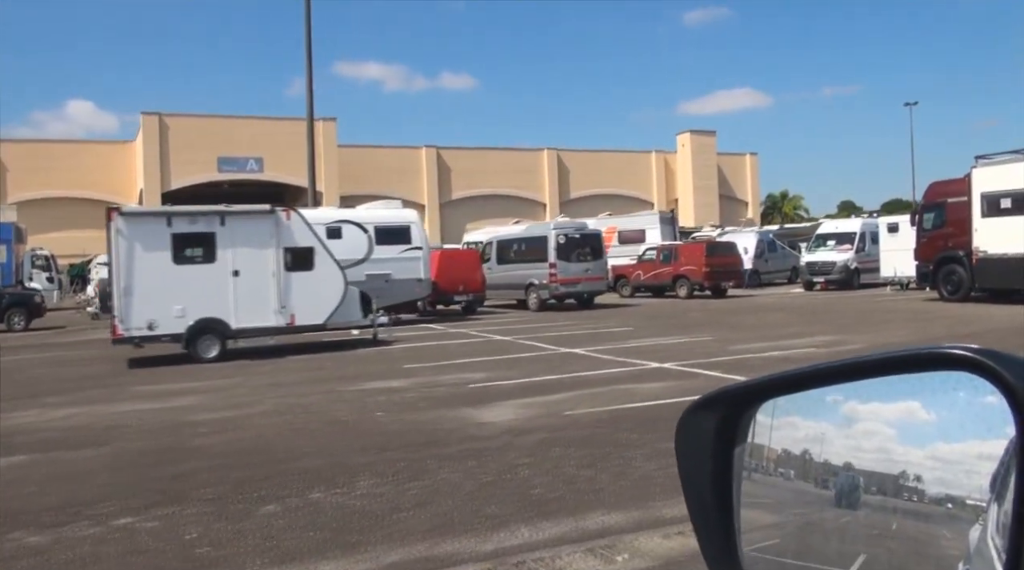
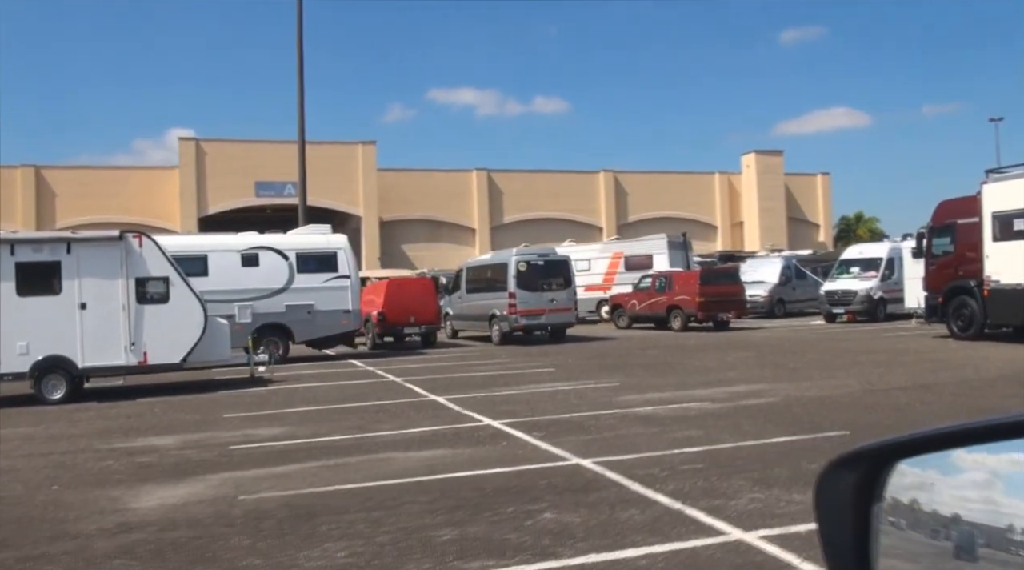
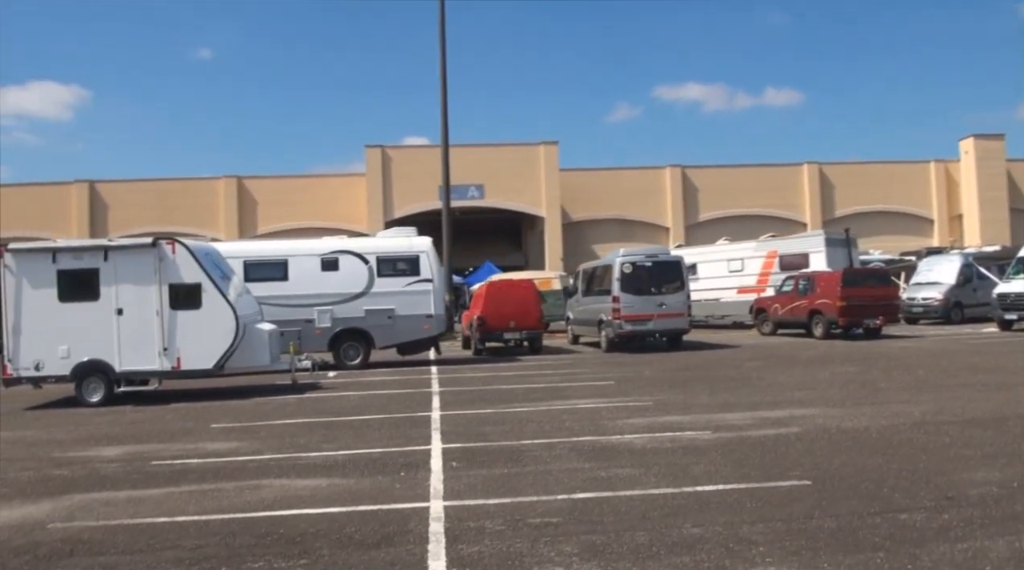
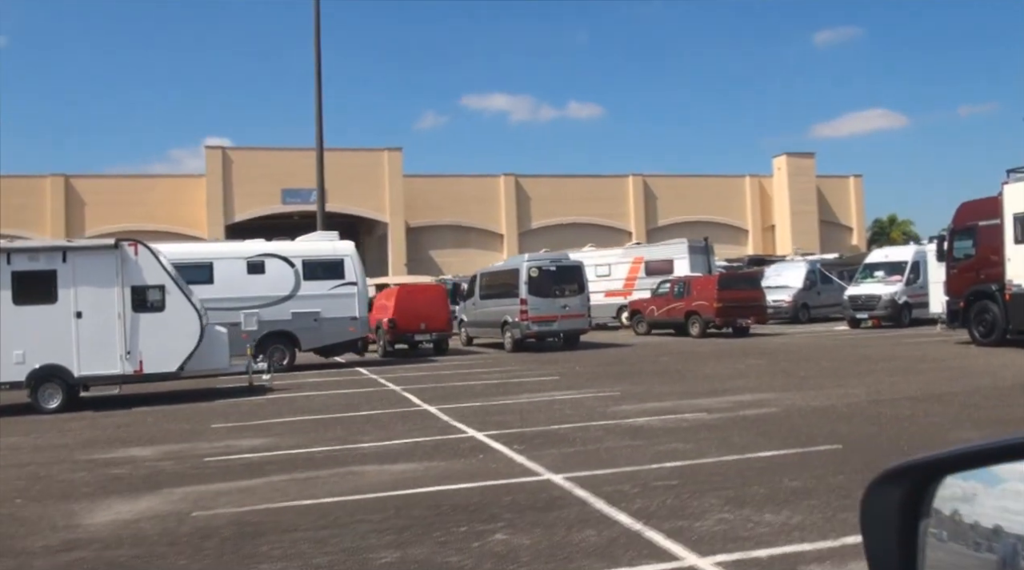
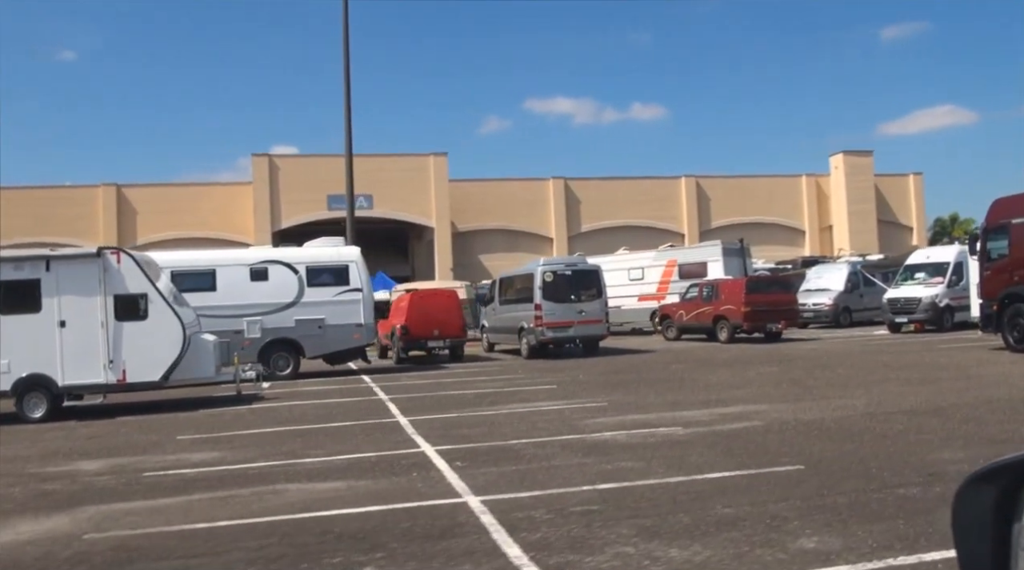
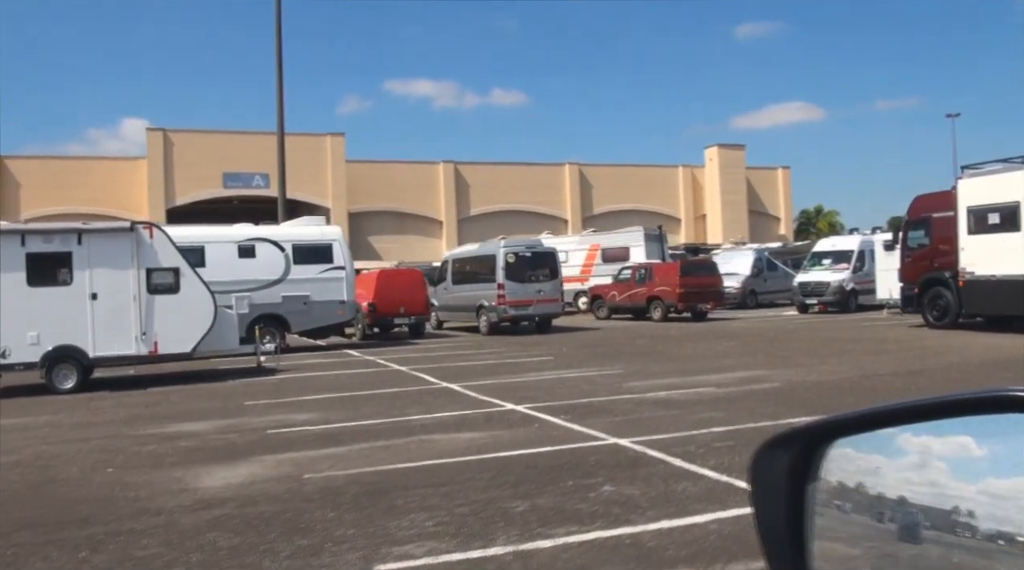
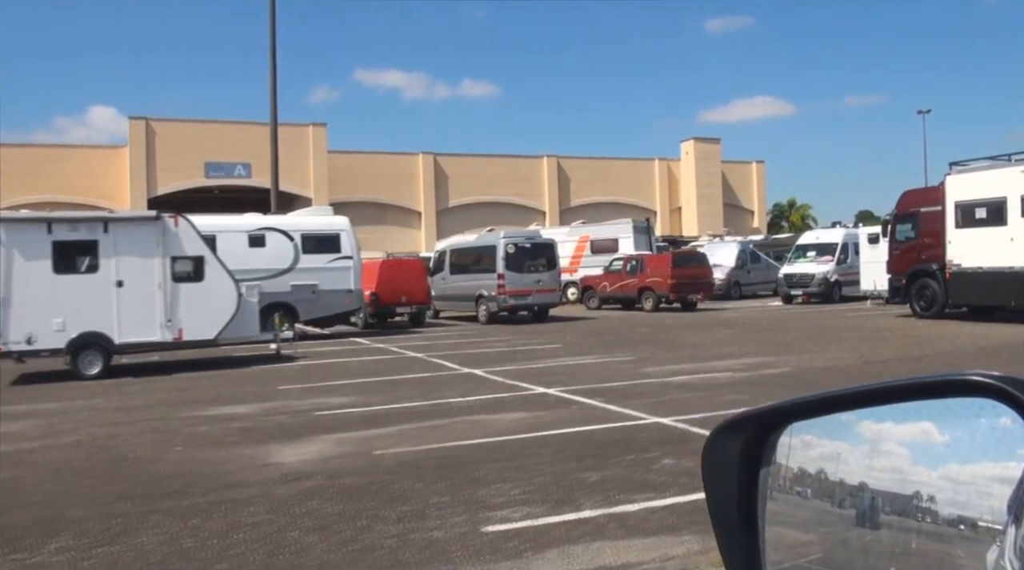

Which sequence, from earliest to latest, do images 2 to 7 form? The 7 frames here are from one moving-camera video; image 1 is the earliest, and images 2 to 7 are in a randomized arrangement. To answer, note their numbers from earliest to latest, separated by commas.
7, 6, 2, 4, 5, 3
